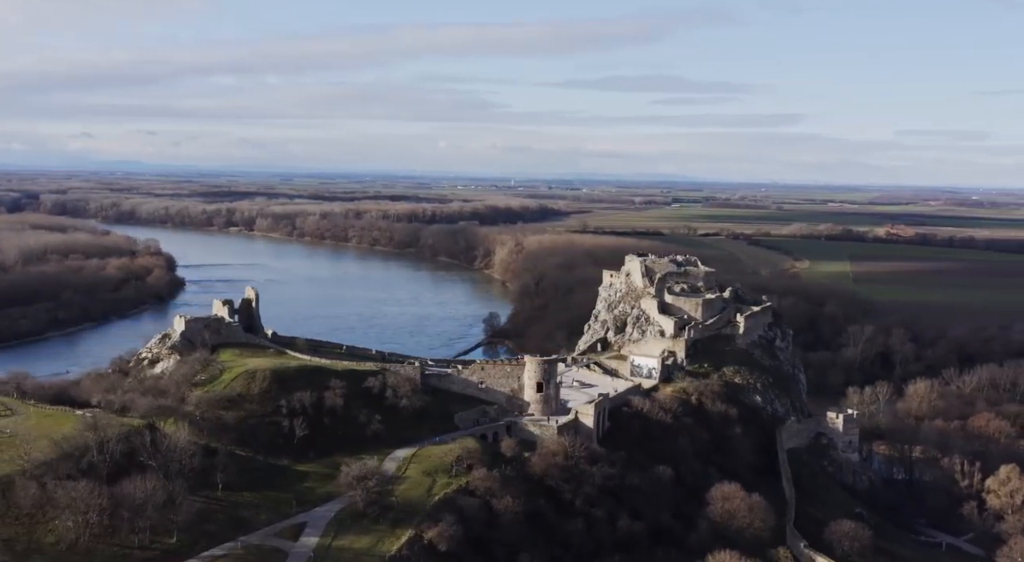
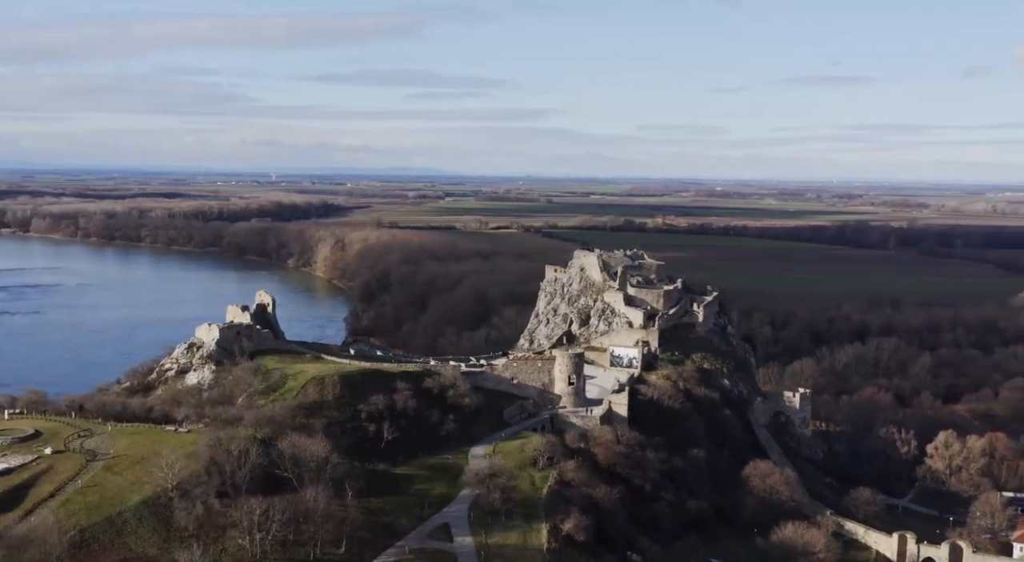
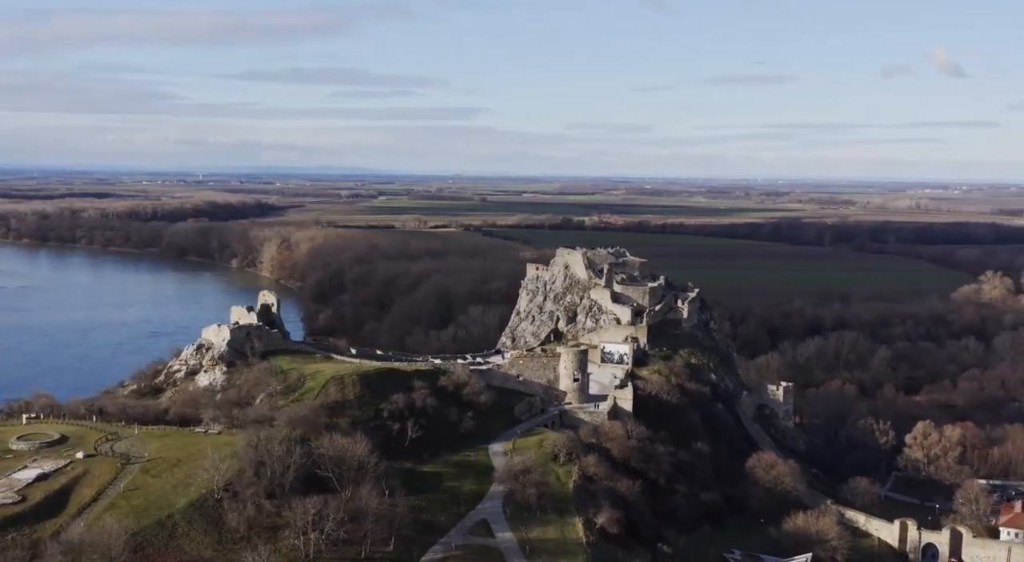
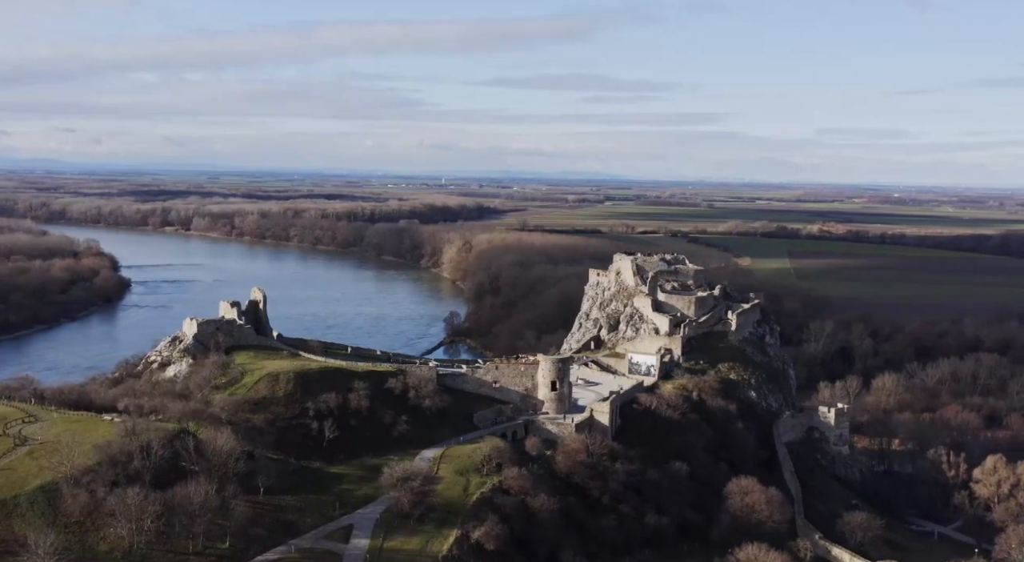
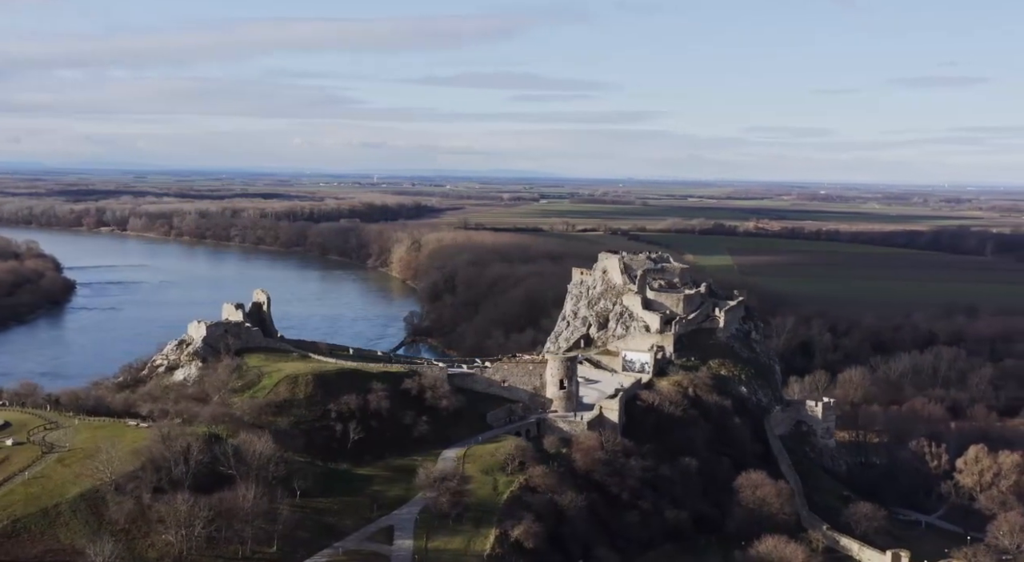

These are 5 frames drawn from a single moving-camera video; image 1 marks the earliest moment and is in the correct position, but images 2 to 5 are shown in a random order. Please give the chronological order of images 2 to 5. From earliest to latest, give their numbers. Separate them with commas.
4, 5, 2, 3
